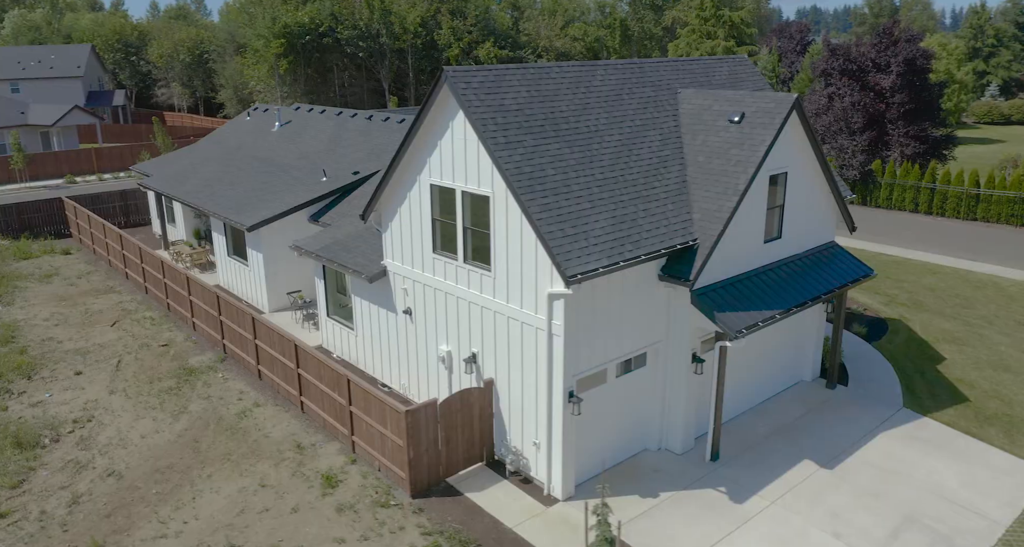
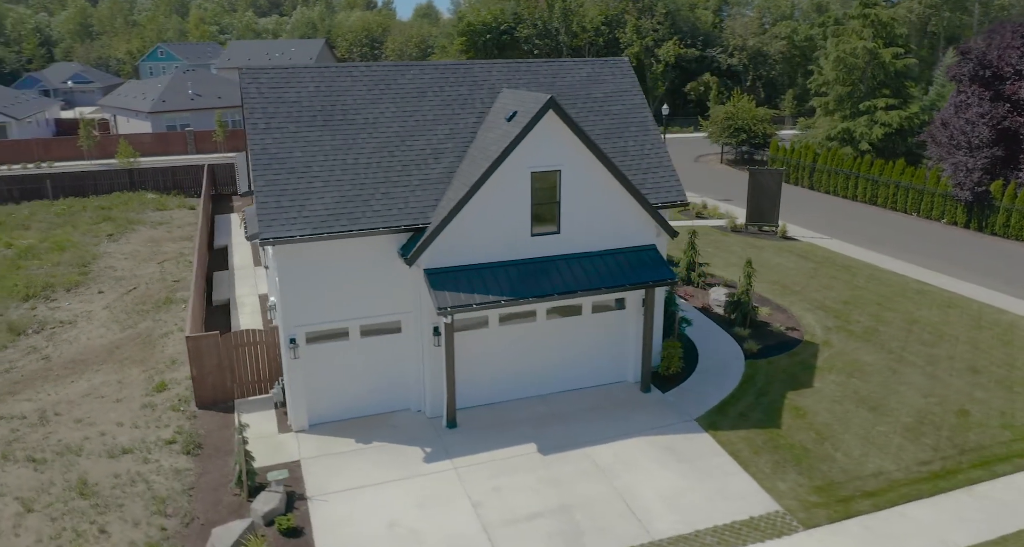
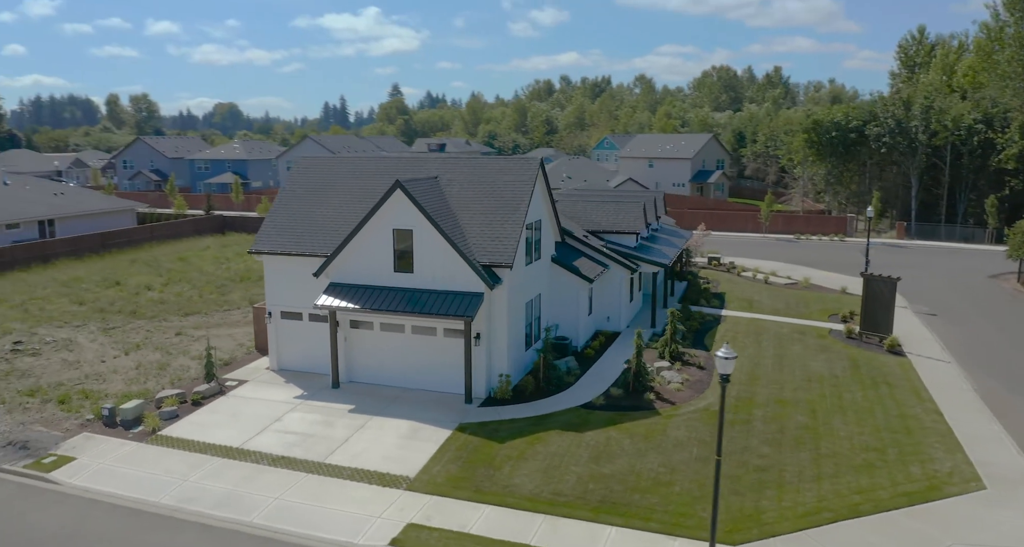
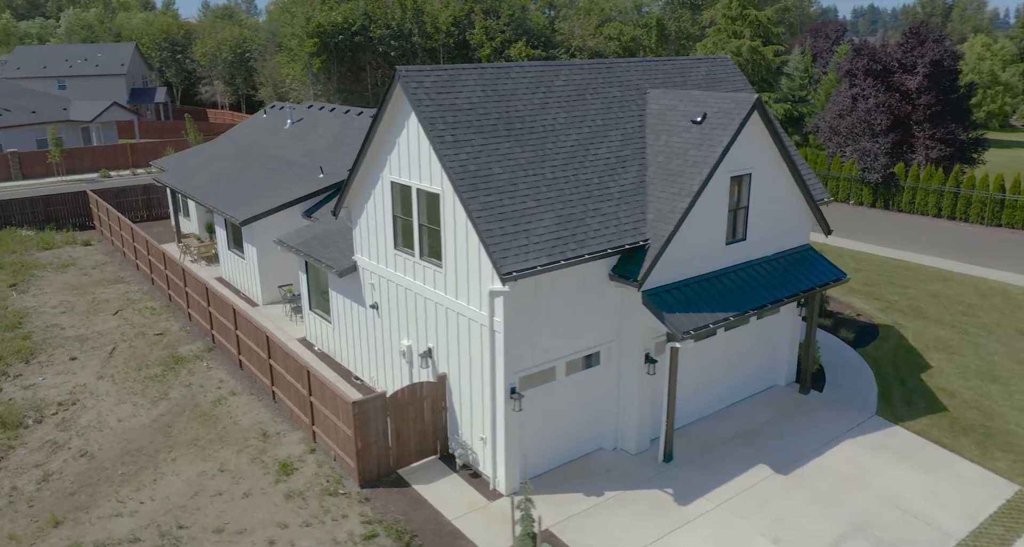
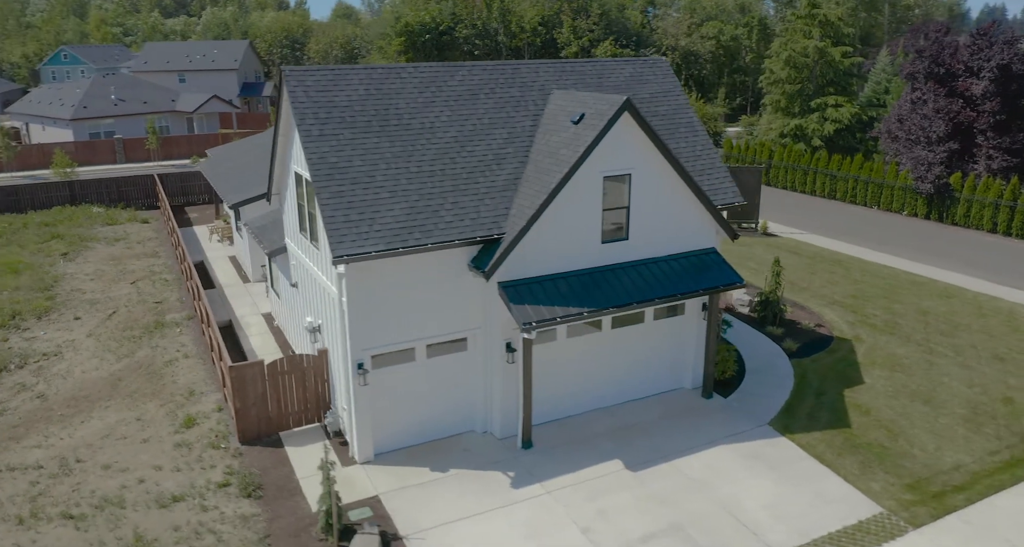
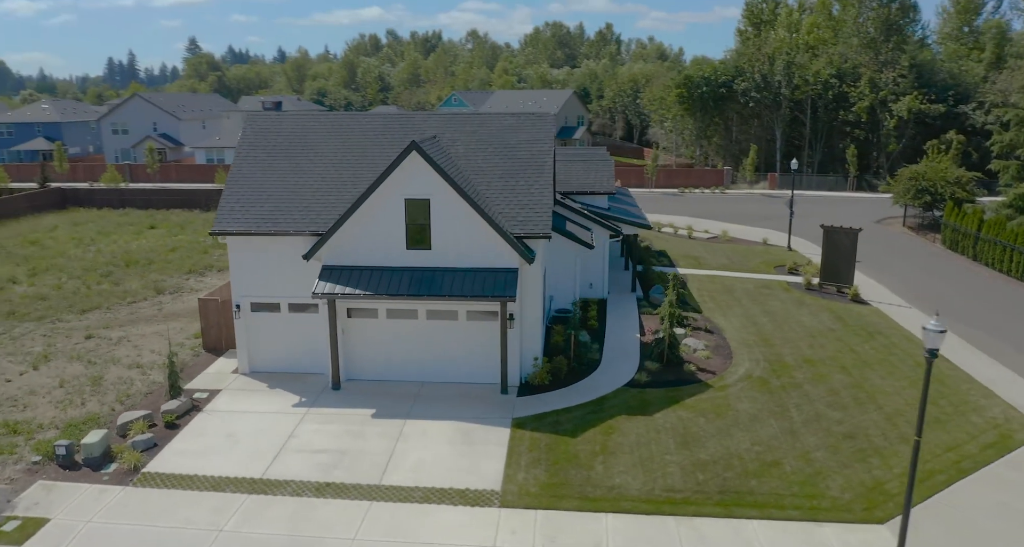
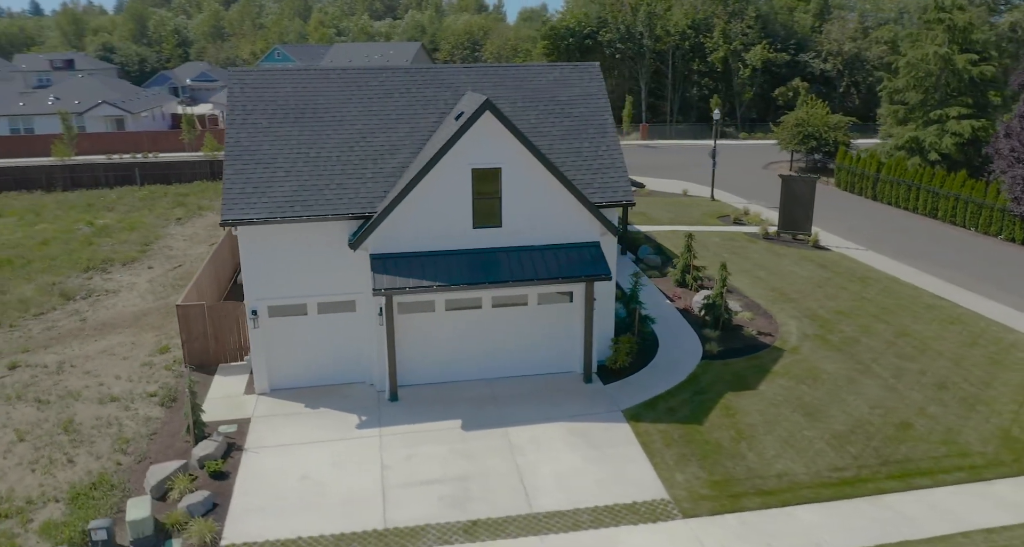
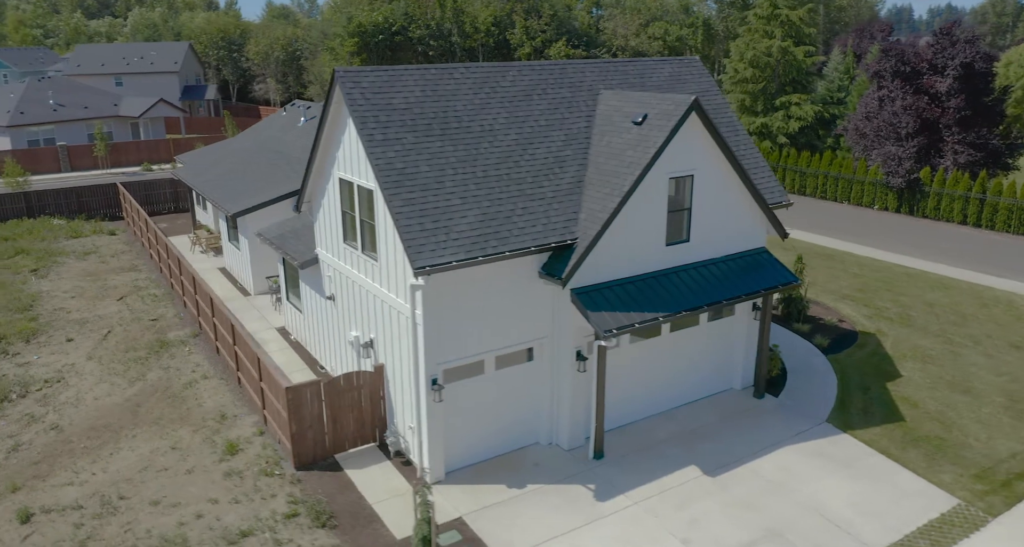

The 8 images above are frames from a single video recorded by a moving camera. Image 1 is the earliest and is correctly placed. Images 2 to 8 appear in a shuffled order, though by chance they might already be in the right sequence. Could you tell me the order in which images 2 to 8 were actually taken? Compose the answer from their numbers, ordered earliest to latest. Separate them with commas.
4, 8, 5, 2, 7, 6, 3
